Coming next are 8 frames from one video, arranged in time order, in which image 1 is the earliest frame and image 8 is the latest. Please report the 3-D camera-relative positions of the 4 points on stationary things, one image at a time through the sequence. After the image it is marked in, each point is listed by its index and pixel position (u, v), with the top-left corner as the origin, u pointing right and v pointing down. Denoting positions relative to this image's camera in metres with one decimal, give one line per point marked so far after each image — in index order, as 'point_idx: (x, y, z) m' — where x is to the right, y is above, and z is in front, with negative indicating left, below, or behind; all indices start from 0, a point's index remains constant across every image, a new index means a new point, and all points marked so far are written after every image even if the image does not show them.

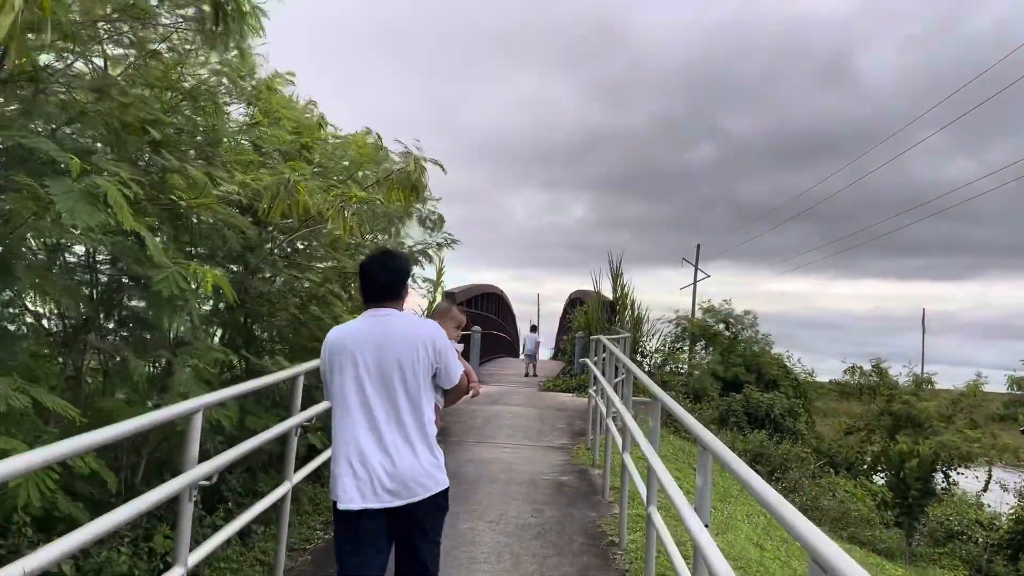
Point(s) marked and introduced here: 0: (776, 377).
0: (+5.0, -1.7, +16.5) m
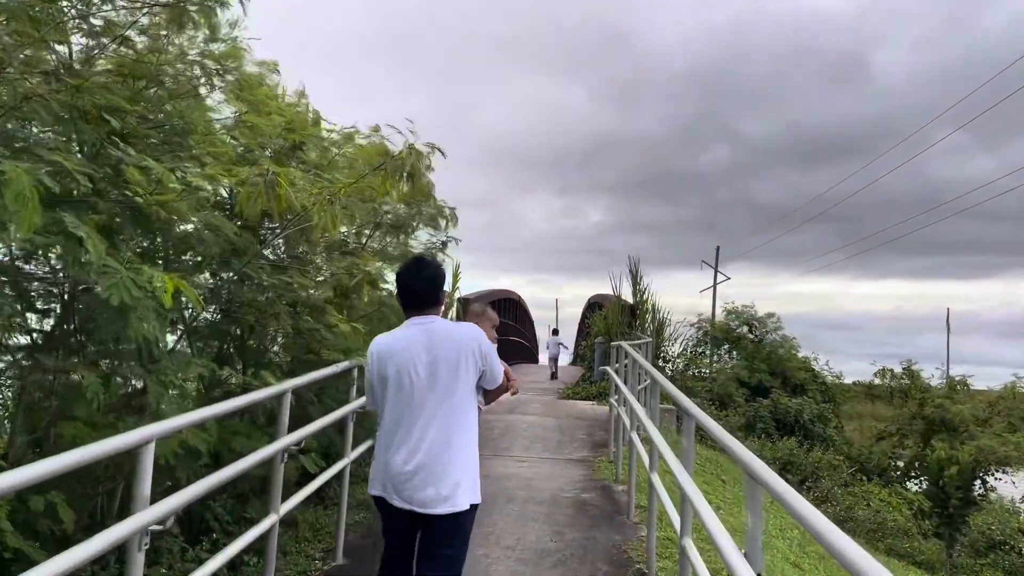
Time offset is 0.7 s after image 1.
0: (+5.3, -1.7, +15.9) m
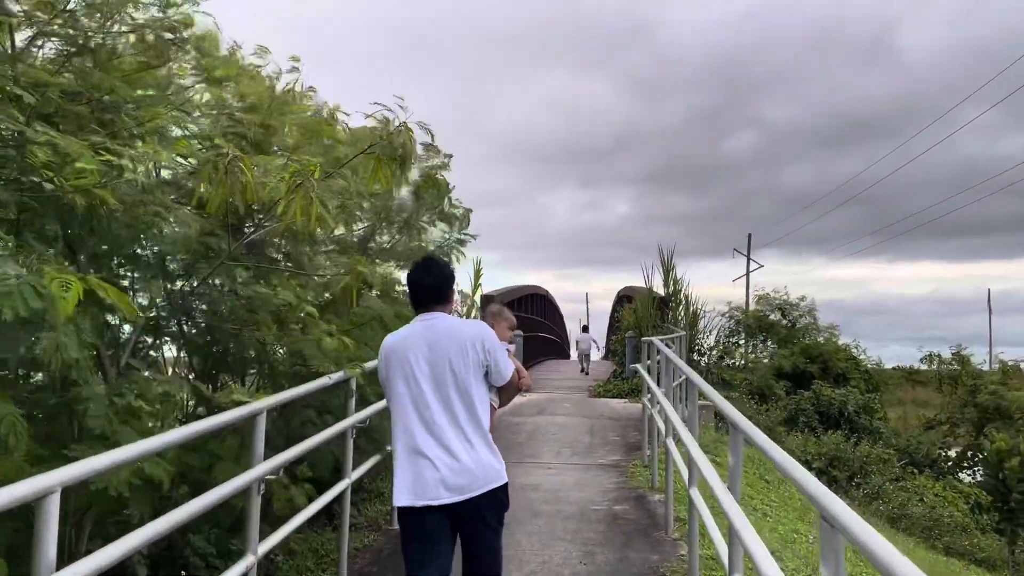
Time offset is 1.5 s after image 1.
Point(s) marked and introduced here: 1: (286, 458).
0: (+5.8, -1.4, +15.3) m
1: (-0.8, -0.6, +3.0) m
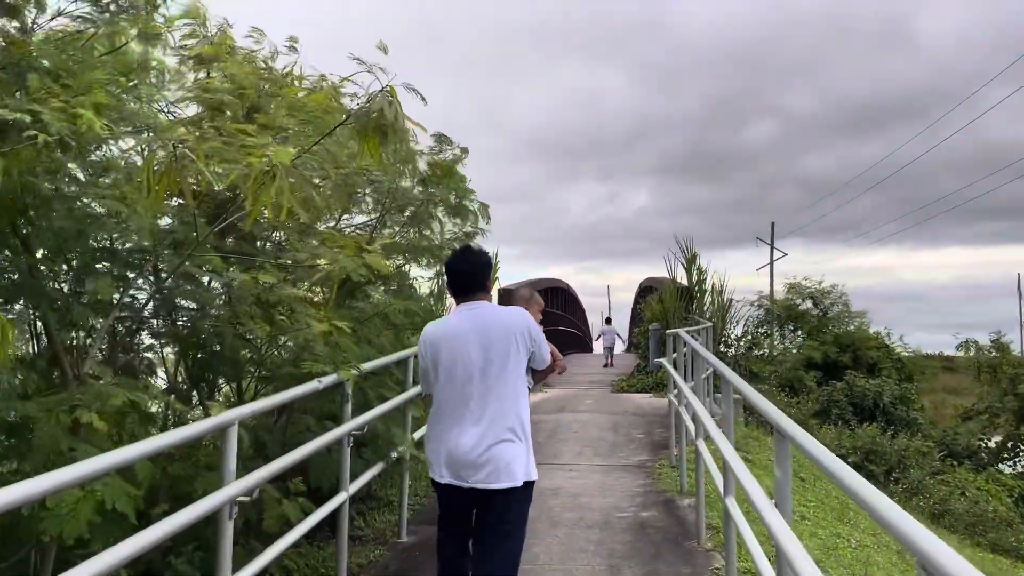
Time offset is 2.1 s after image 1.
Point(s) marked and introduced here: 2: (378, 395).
0: (+6.2, -1.2, +14.7) m
1: (-0.7, -0.6, +2.6) m
2: (-0.7, -0.5, +4.3) m
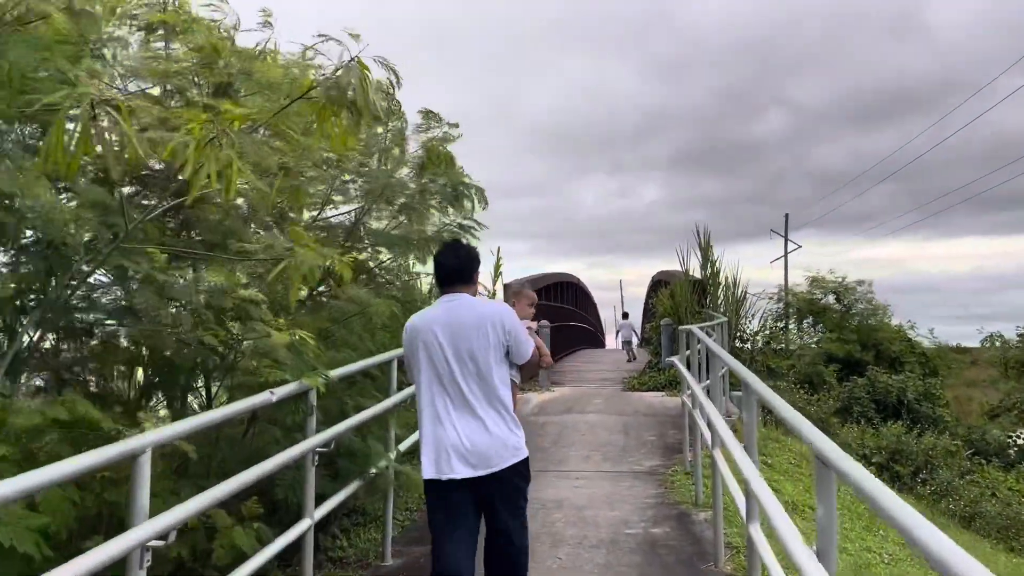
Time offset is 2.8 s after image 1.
0: (+6.3, -1.1, +14.2) m
1: (-0.8, -0.6, +2.2) m
2: (-0.7, -0.5, +3.9) m
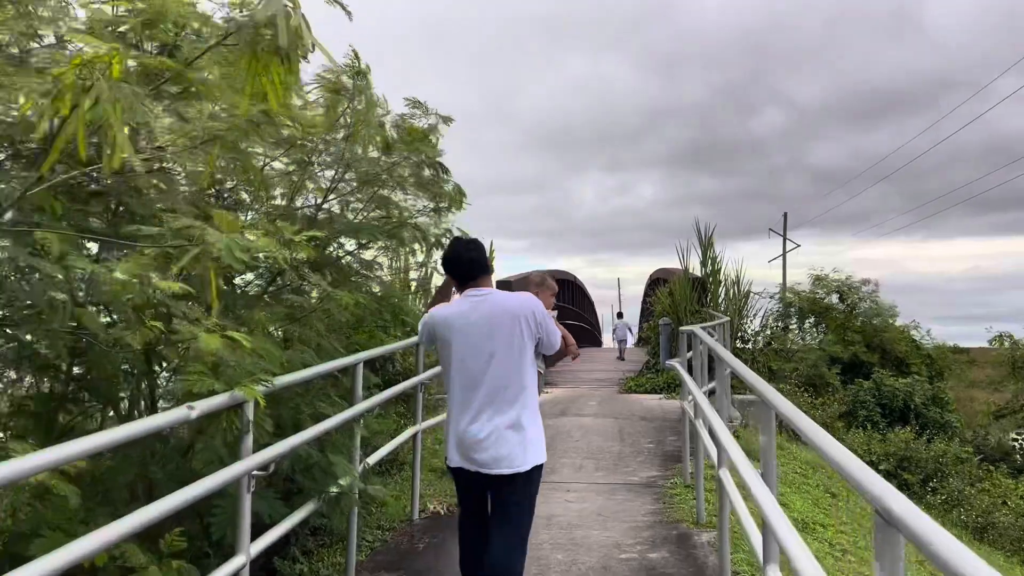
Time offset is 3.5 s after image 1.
0: (+6.2, -1.1, +13.7) m
1: (-0.9, -0.5, +1.7) m
2: (-0.8, -0.5, +3.4) m
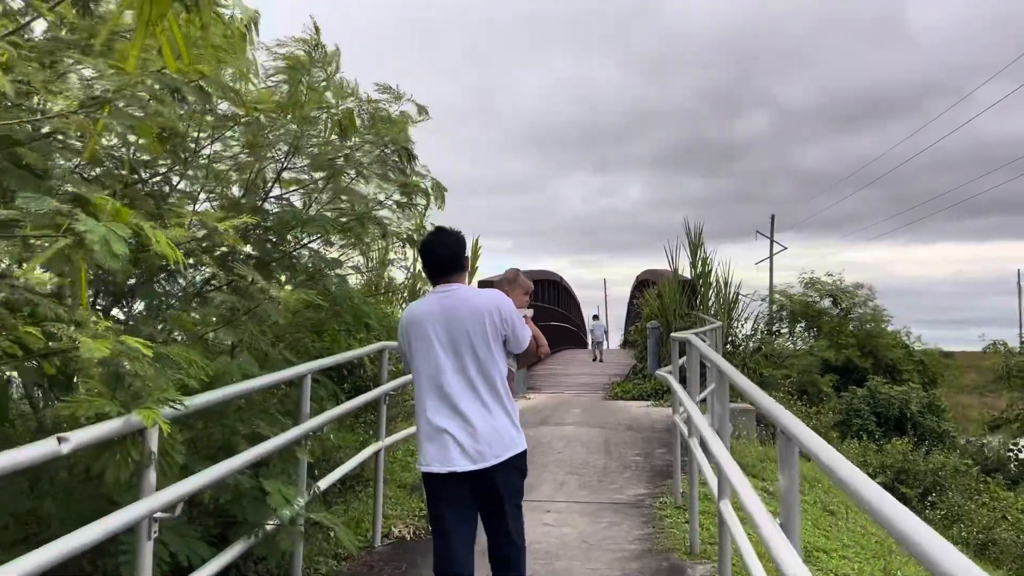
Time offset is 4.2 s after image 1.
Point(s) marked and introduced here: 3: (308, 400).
0: (+5.9, -1.1, +13.4) m
1: (-0.9, -0.5, +1.2) m
2: (-0.9, -0.5, +2.9) m
3: (-0.7, -0.4, +3.1) m
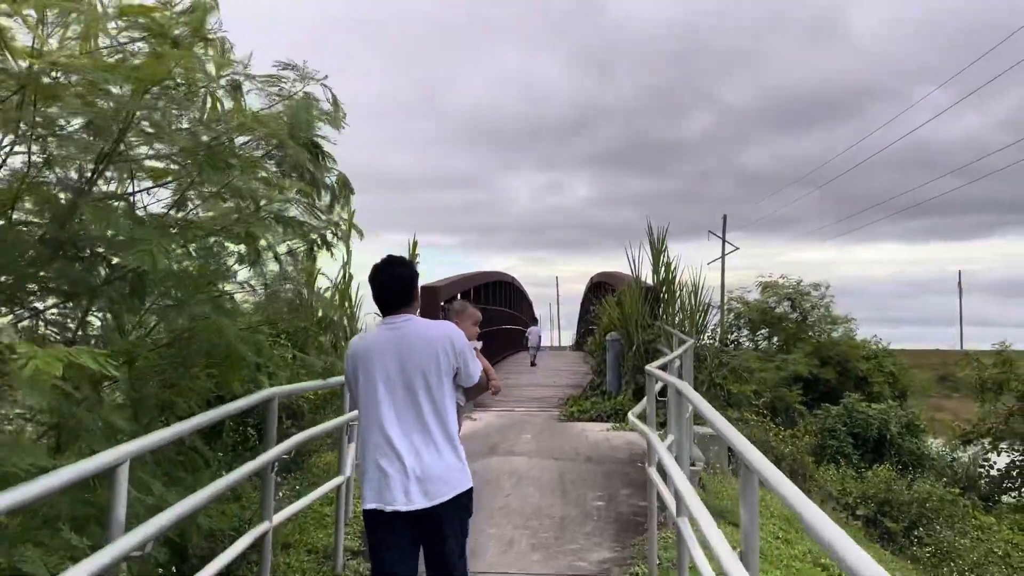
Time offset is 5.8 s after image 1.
0: (+5.2, -1.2, +12.7) m
1: (-1.0, -0.6, +0.1) m
2: (-1.0, -0.6, +1.8) m
3: (-0.9, -0.5, +2.1) m
